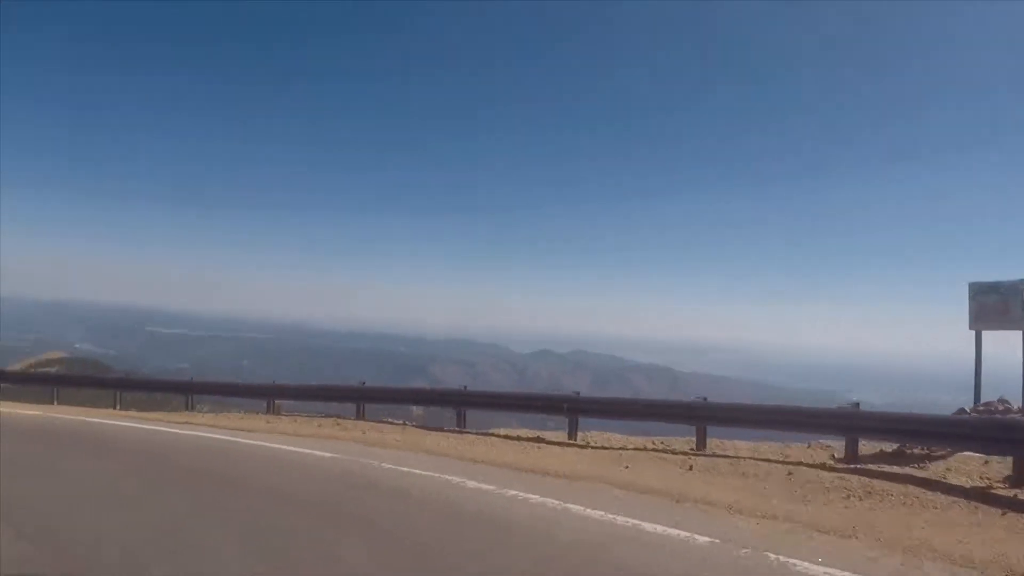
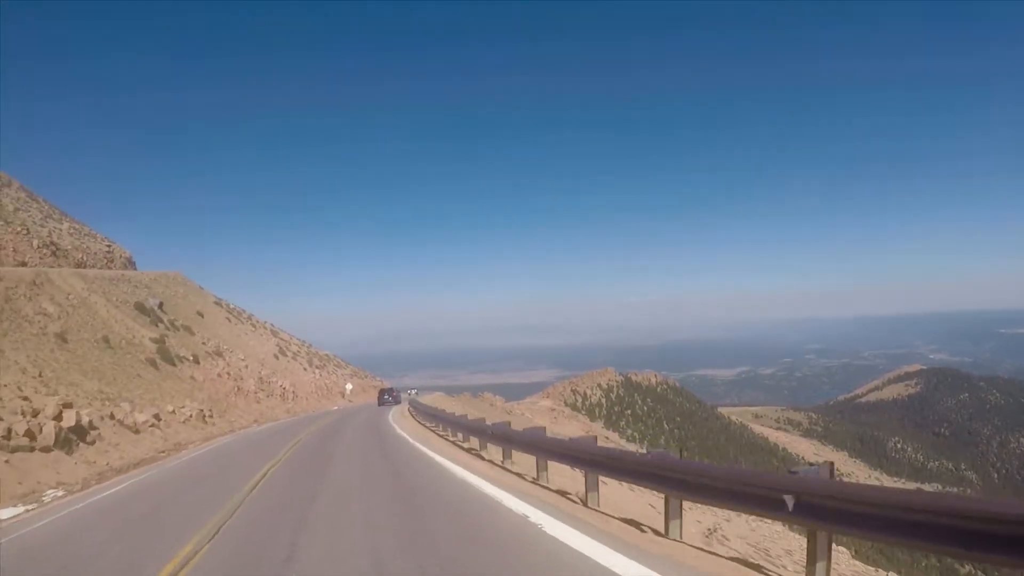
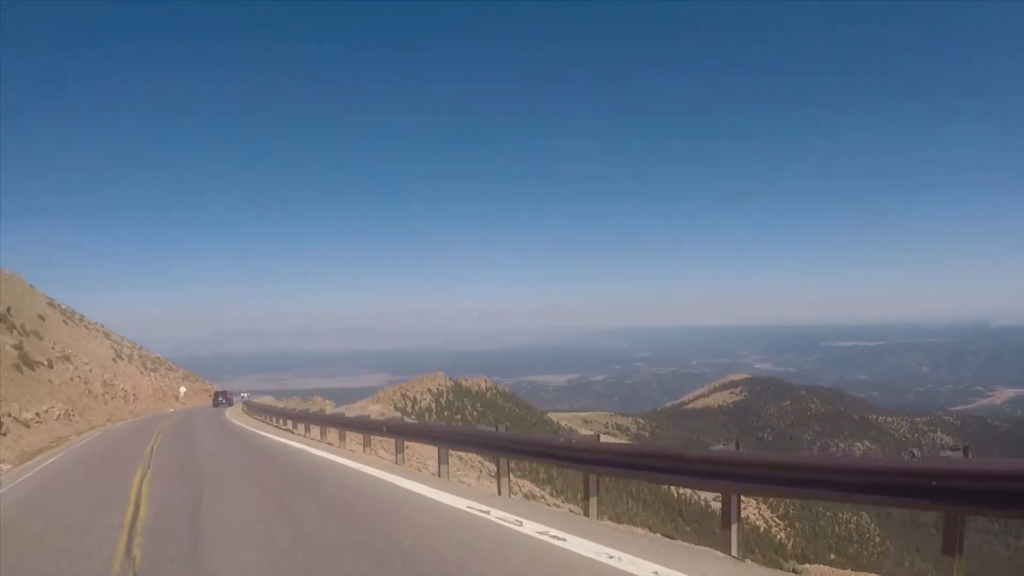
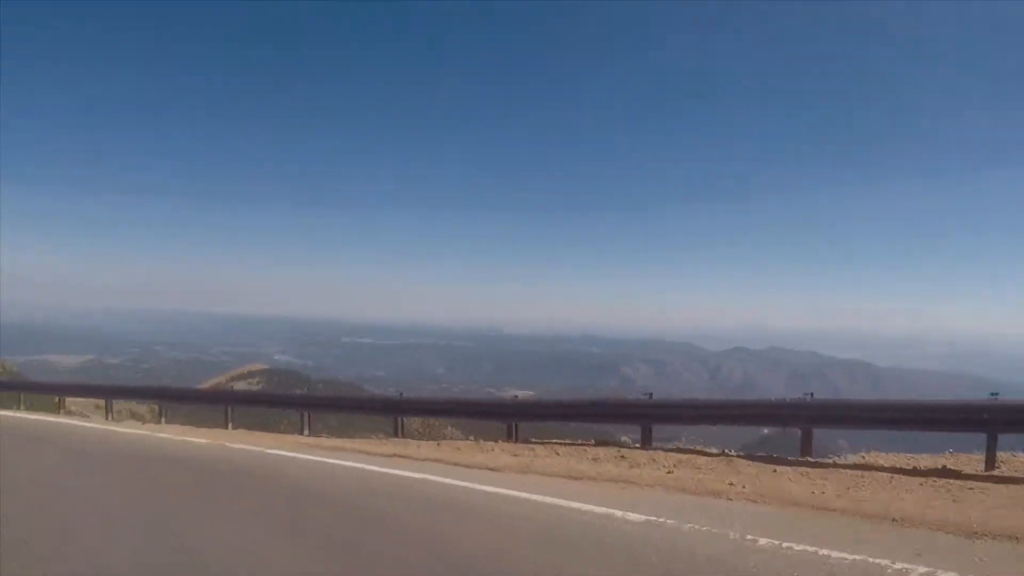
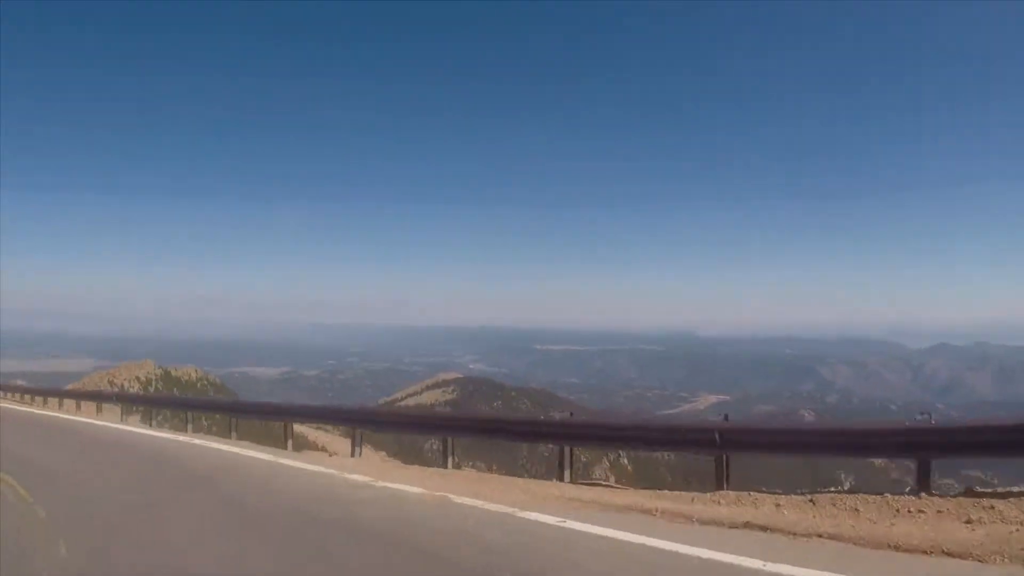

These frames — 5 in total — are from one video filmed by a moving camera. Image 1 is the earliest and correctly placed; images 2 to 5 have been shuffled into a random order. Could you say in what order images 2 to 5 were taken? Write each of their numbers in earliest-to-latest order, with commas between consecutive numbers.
4, 5, 3, 2
